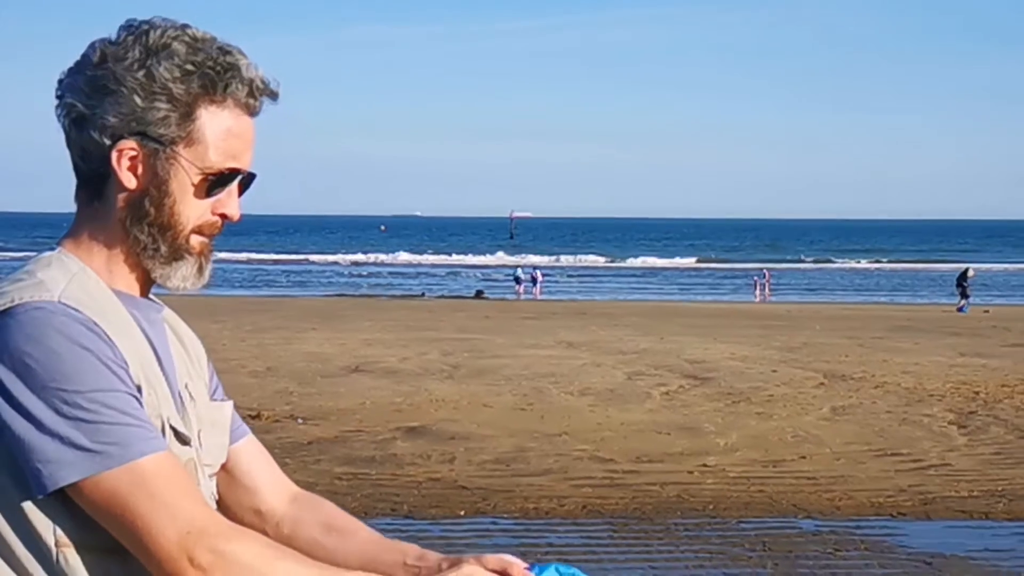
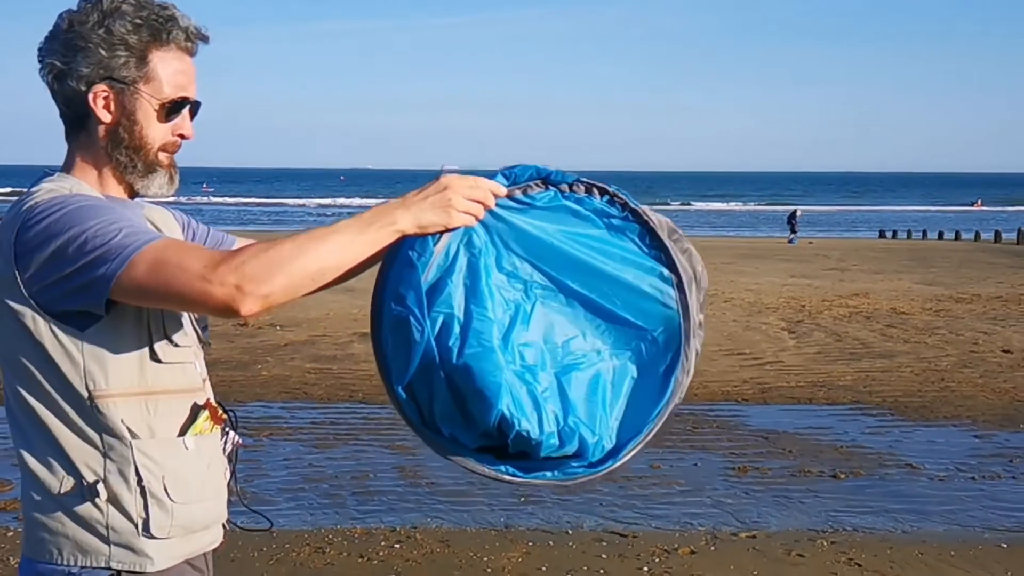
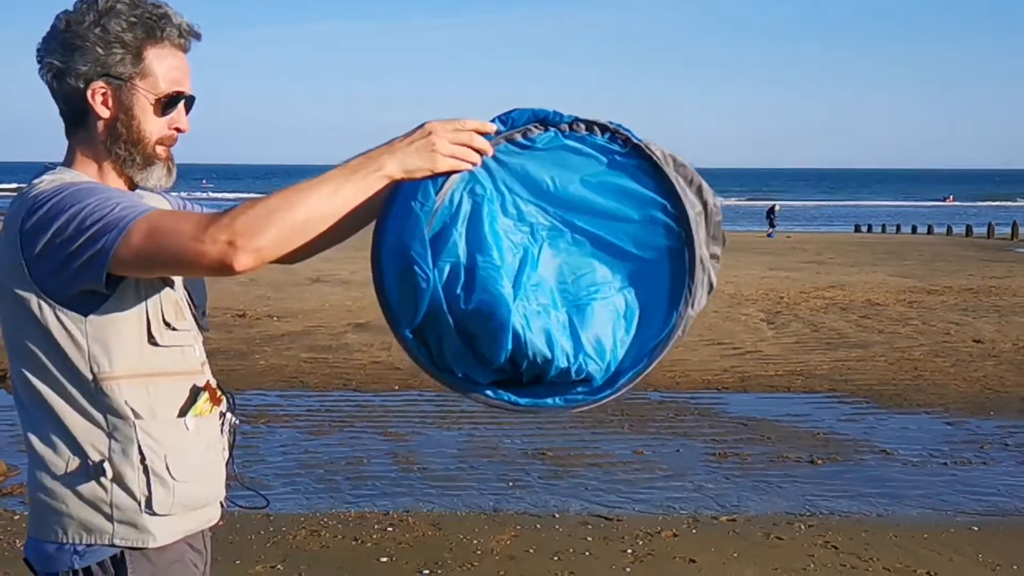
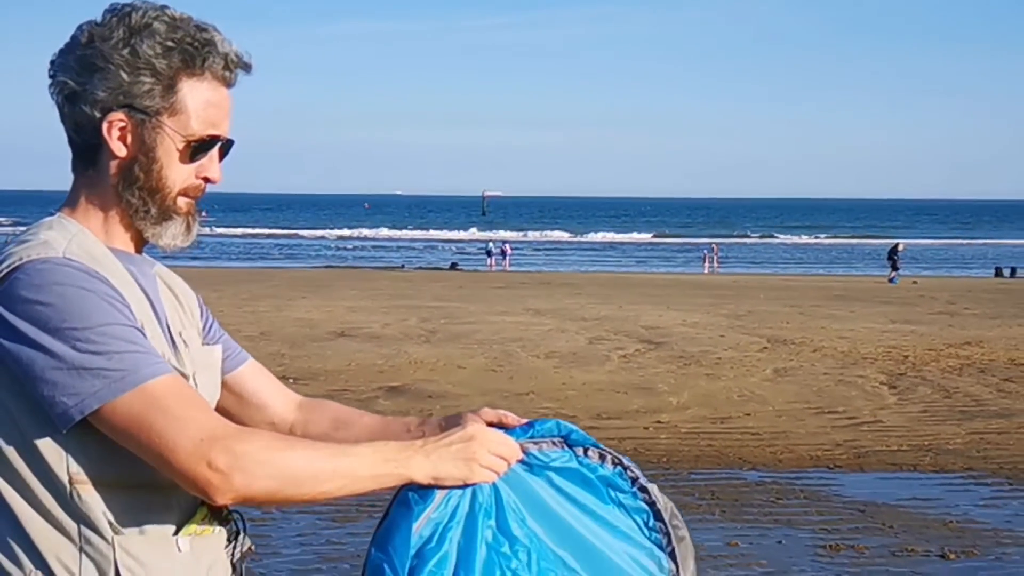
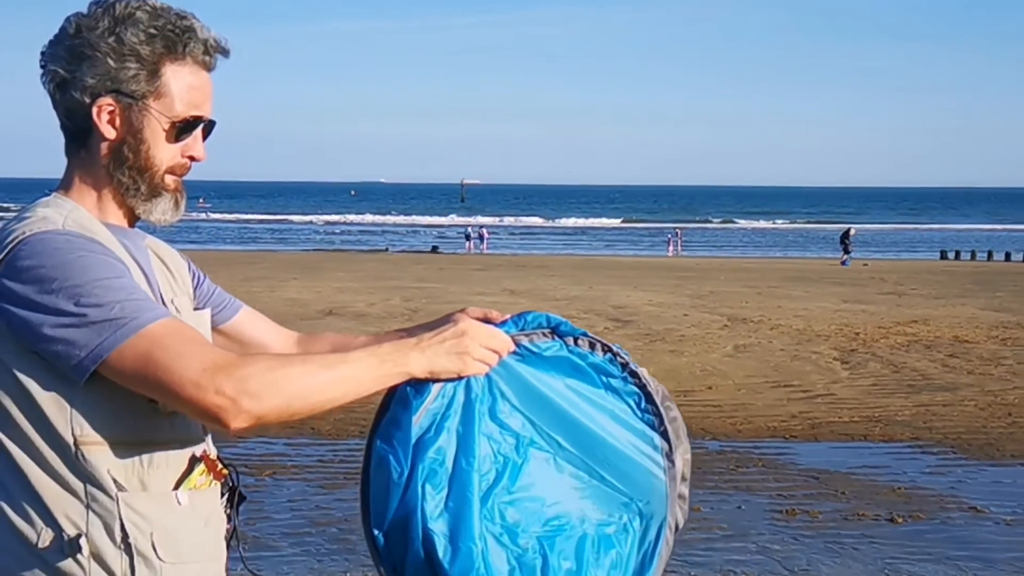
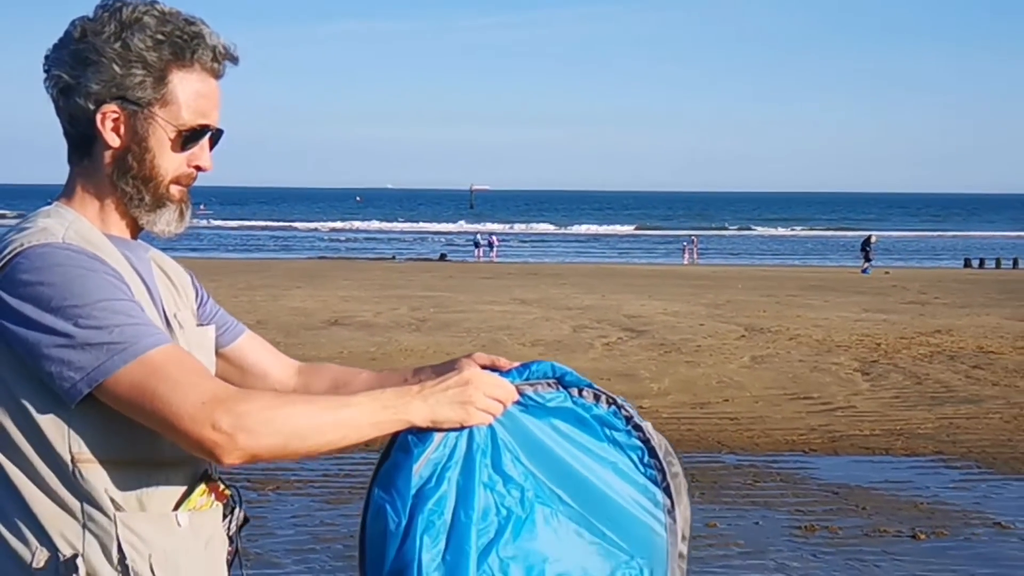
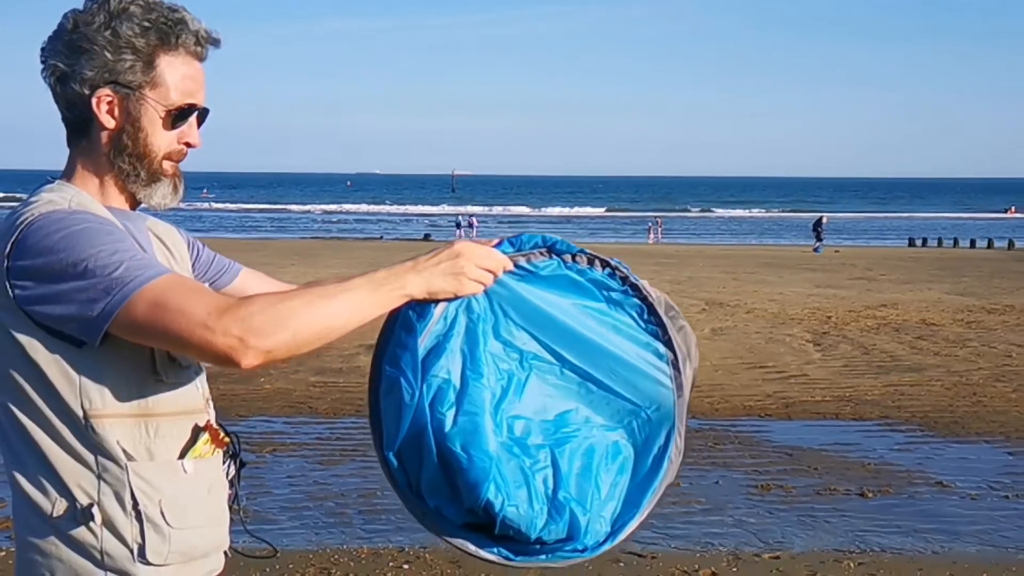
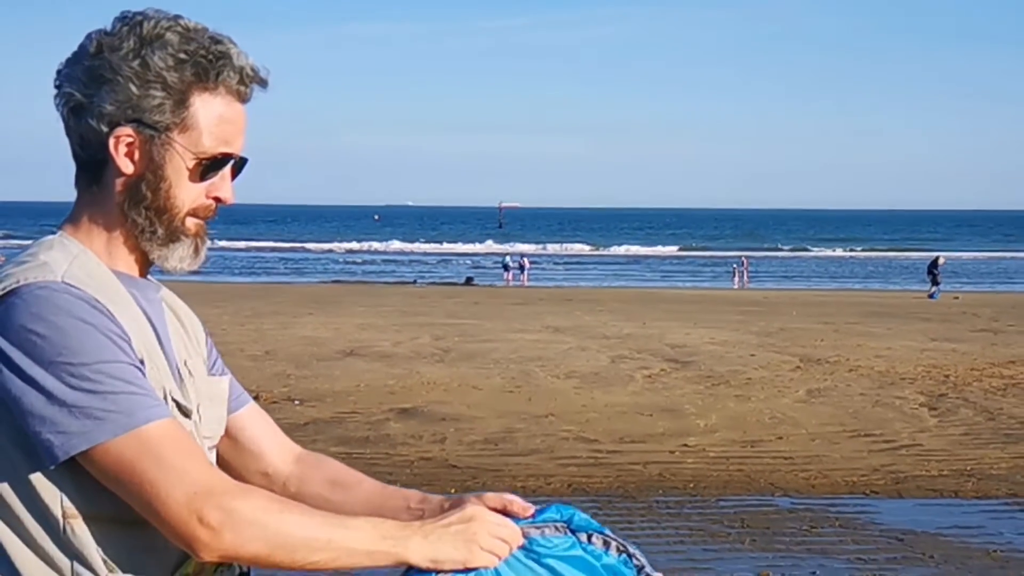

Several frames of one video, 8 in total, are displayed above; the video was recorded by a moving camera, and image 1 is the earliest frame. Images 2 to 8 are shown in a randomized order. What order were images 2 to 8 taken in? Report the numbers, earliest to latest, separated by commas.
8, 4, 6, 5, 7, 2, 3
